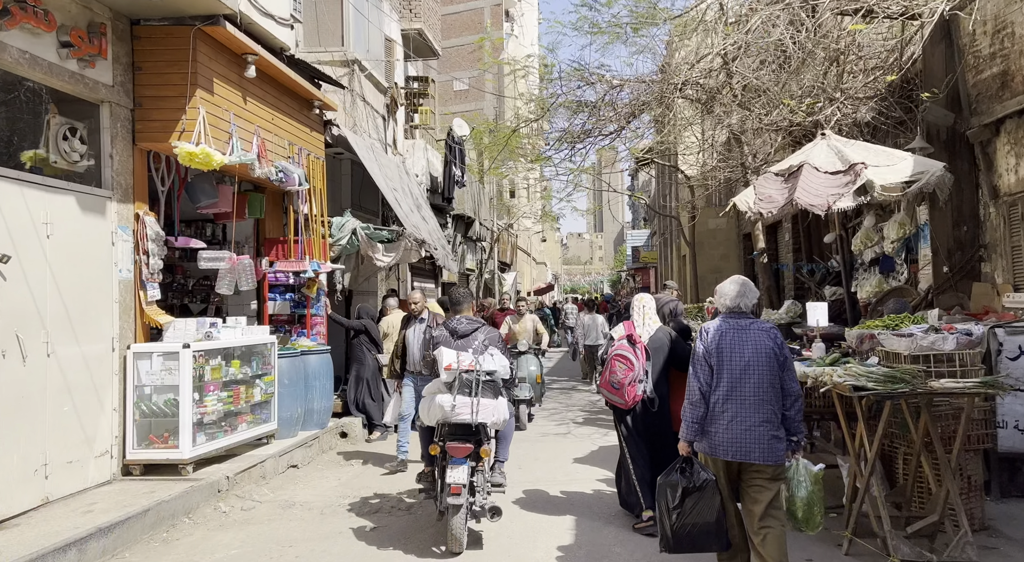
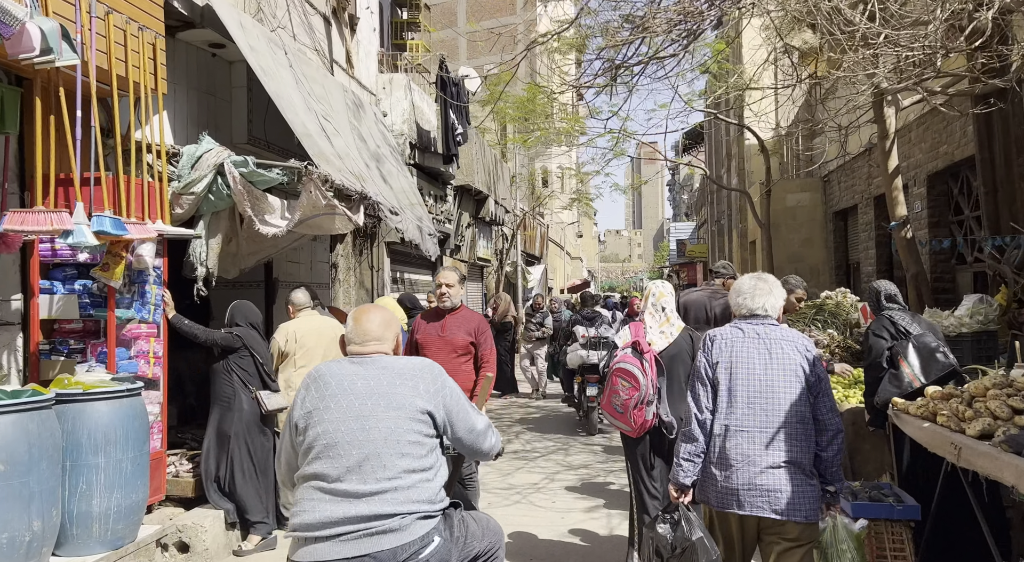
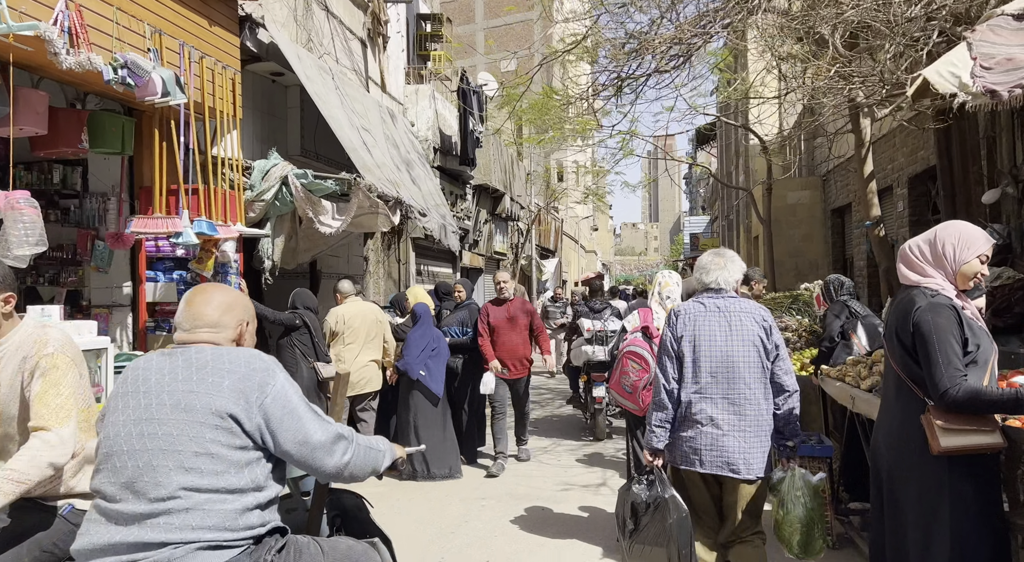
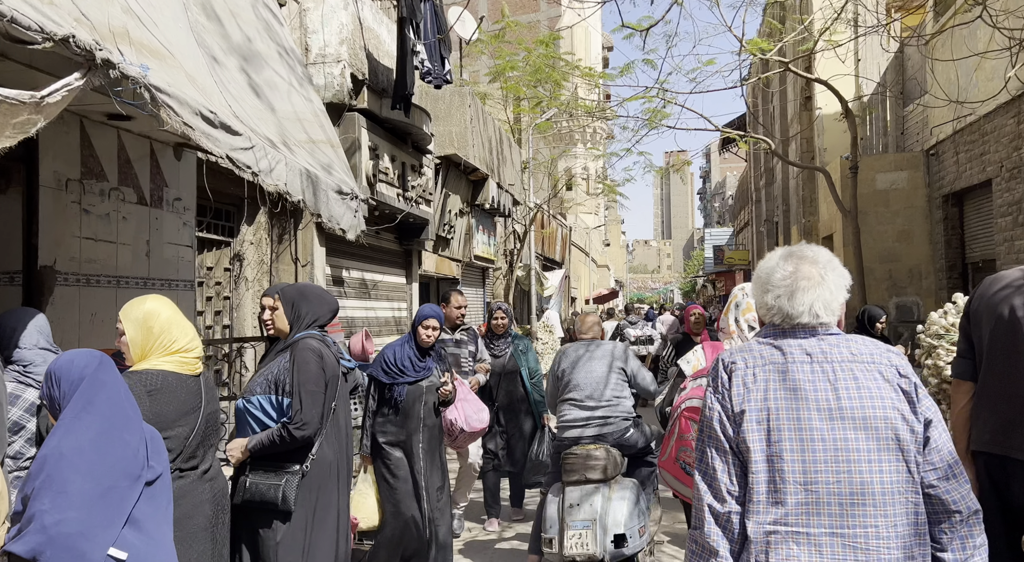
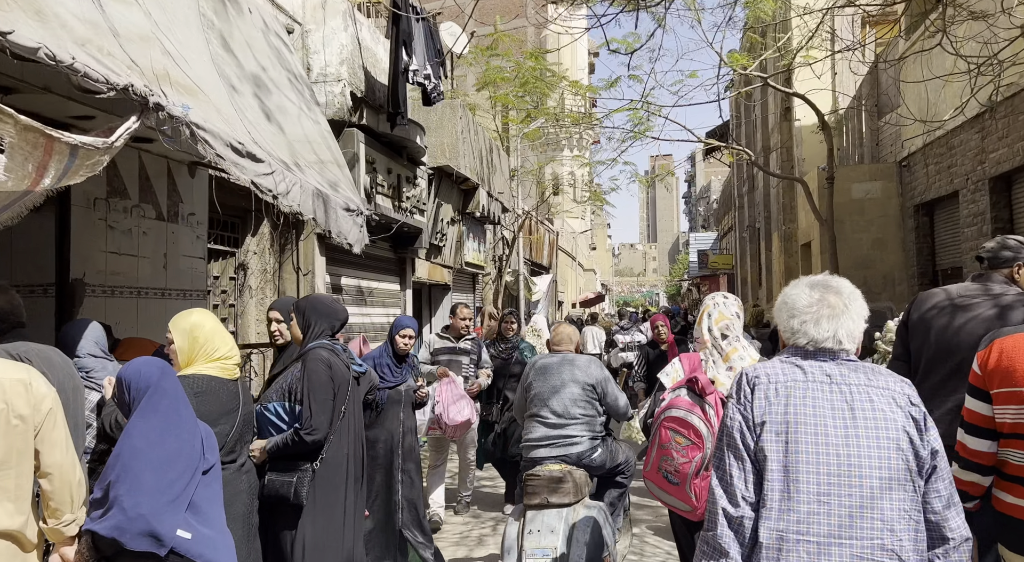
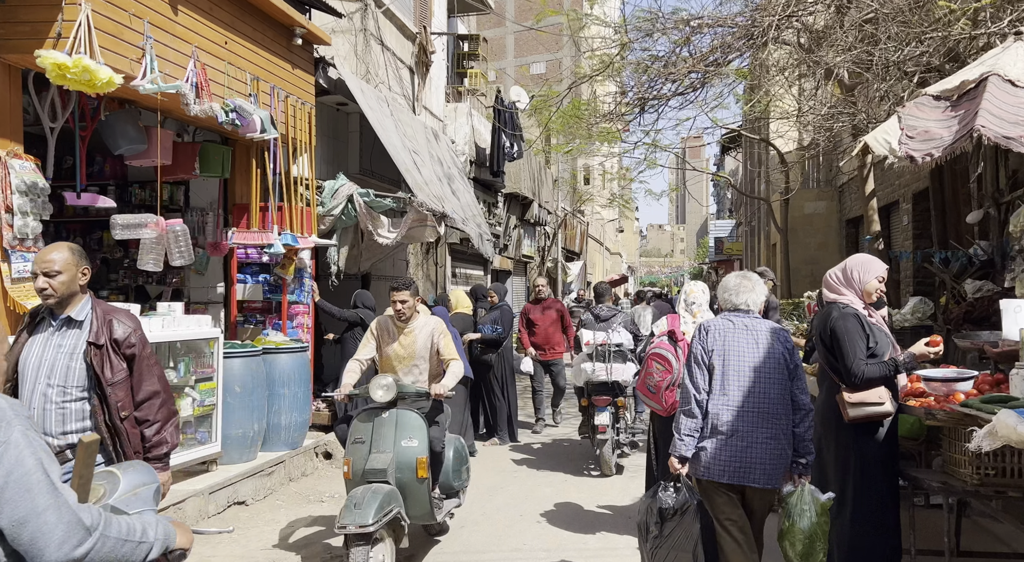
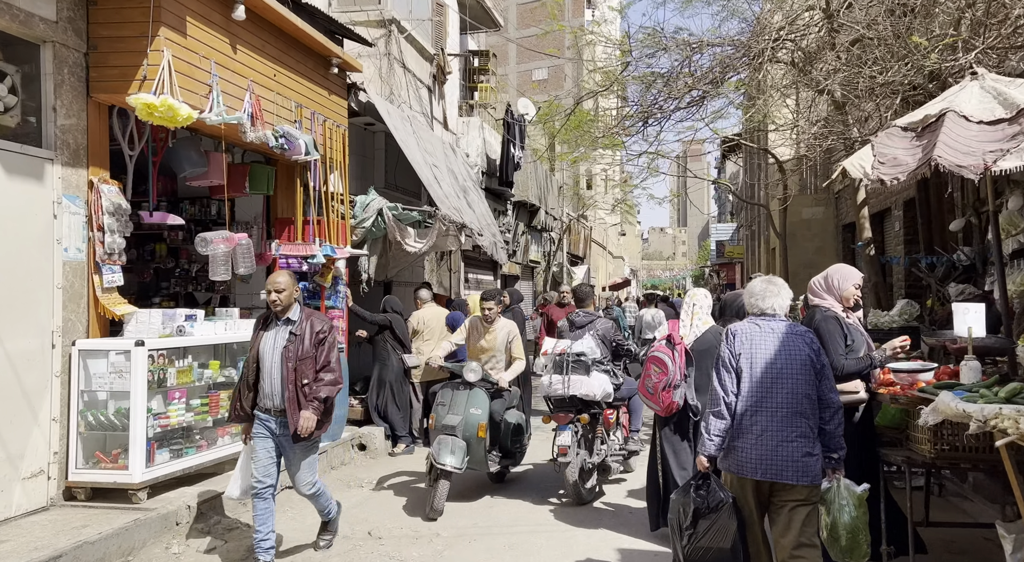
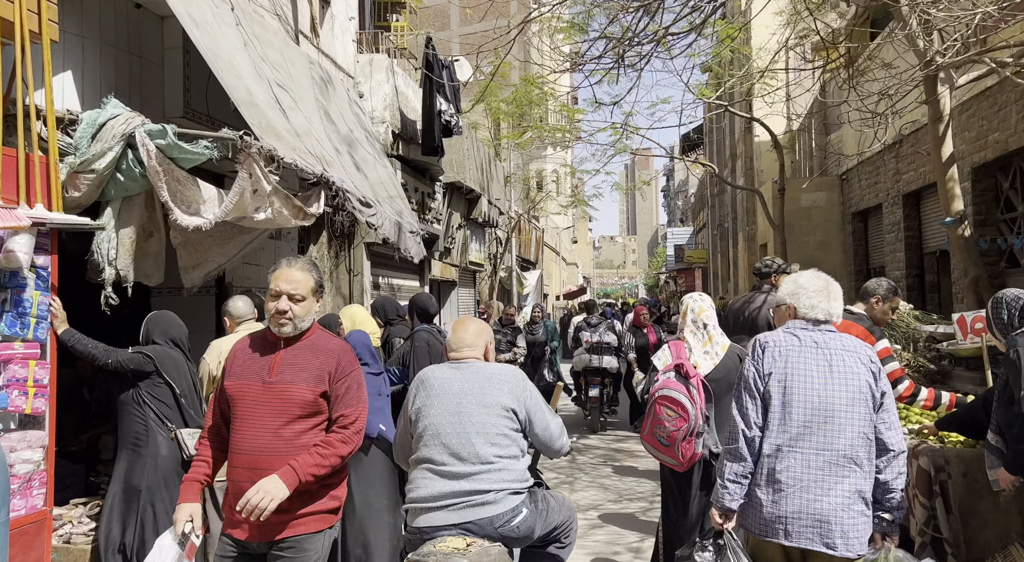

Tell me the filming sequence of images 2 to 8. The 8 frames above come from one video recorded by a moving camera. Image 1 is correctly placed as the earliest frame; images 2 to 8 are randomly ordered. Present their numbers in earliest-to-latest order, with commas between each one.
7, 6, 3, 2, 8, 5, 4
